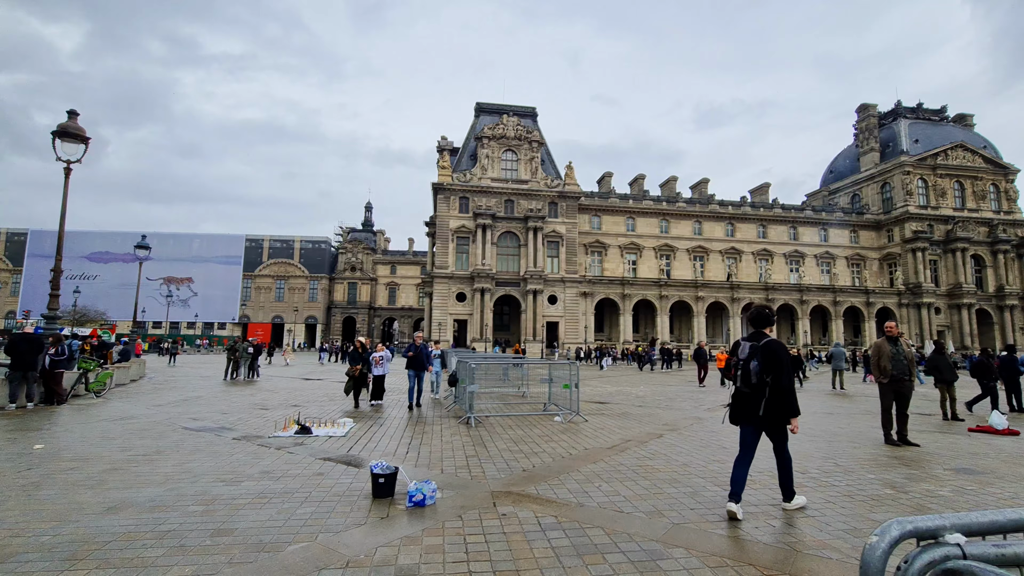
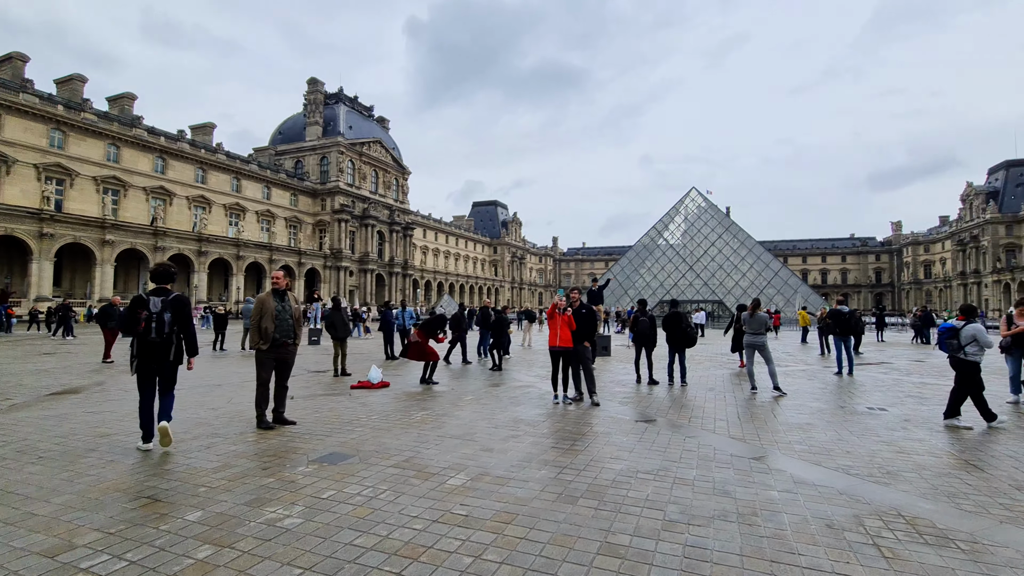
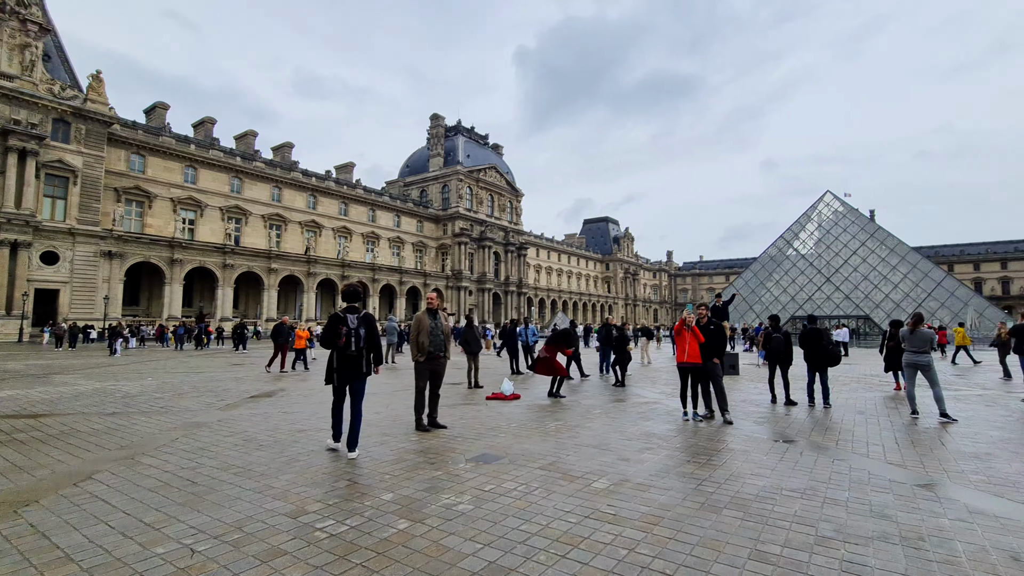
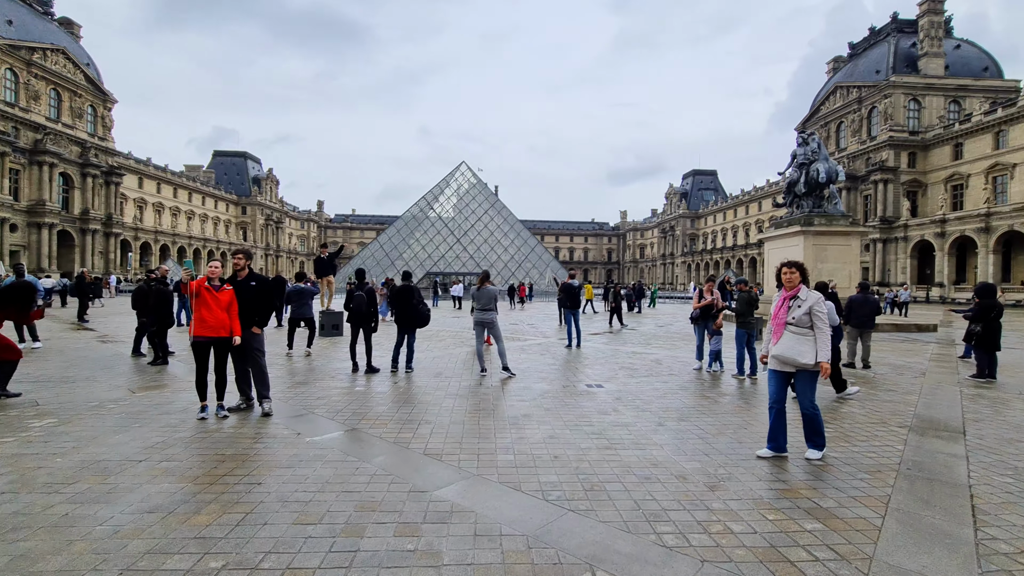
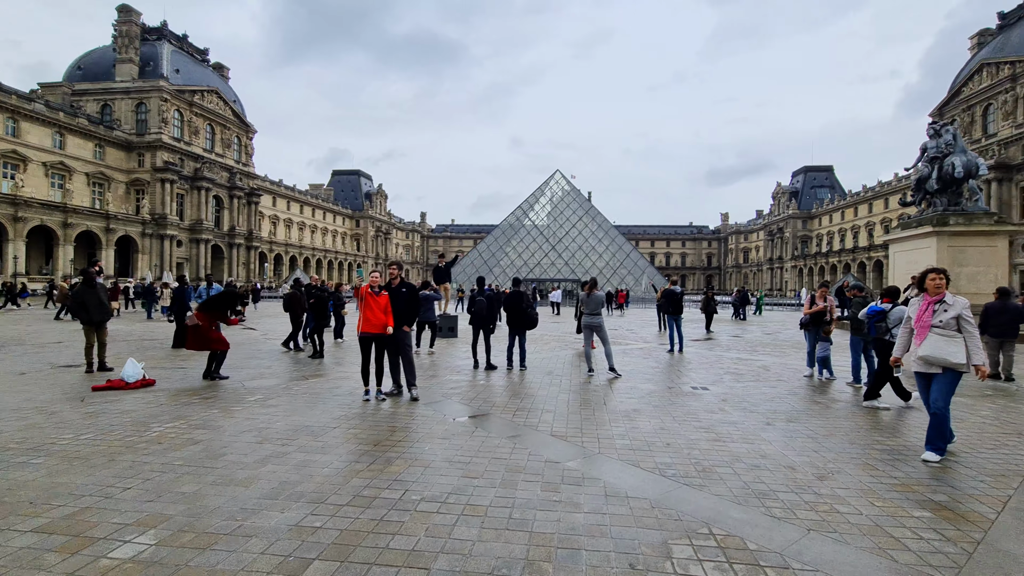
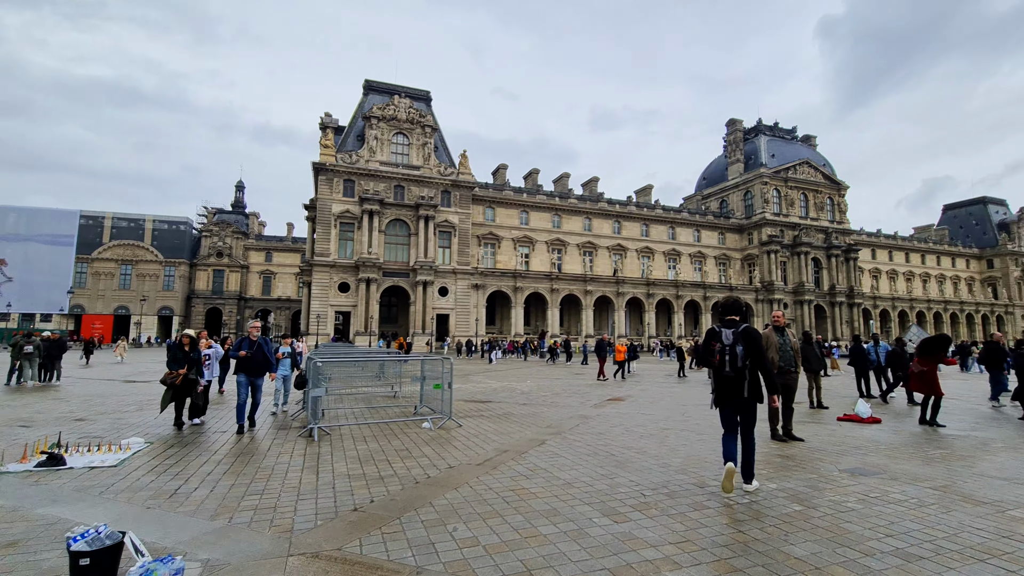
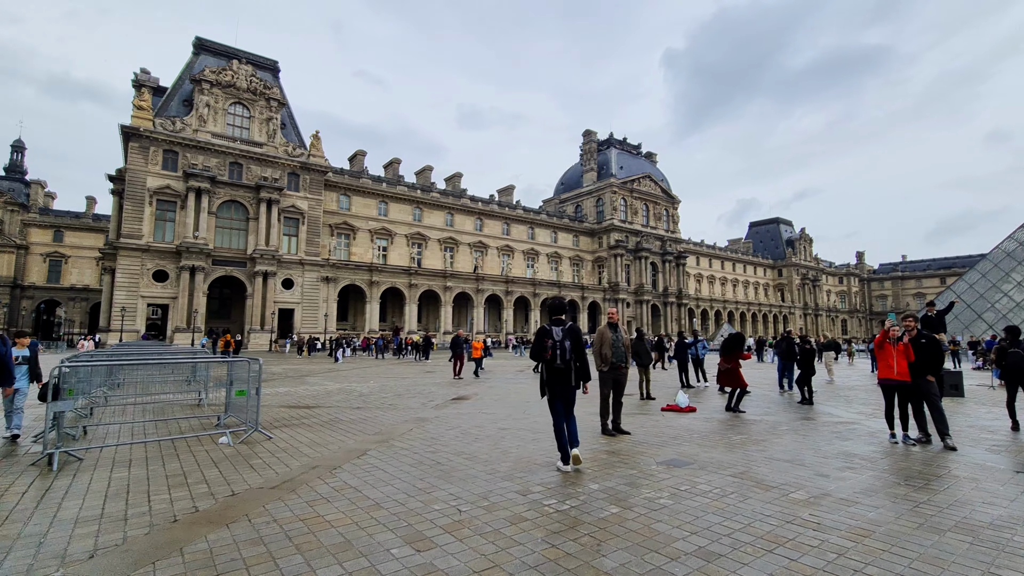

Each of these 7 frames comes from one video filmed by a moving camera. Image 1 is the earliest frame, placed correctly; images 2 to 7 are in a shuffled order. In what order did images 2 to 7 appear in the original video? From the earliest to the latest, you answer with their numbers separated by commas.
6, 7, 3, 2, 5, 4
